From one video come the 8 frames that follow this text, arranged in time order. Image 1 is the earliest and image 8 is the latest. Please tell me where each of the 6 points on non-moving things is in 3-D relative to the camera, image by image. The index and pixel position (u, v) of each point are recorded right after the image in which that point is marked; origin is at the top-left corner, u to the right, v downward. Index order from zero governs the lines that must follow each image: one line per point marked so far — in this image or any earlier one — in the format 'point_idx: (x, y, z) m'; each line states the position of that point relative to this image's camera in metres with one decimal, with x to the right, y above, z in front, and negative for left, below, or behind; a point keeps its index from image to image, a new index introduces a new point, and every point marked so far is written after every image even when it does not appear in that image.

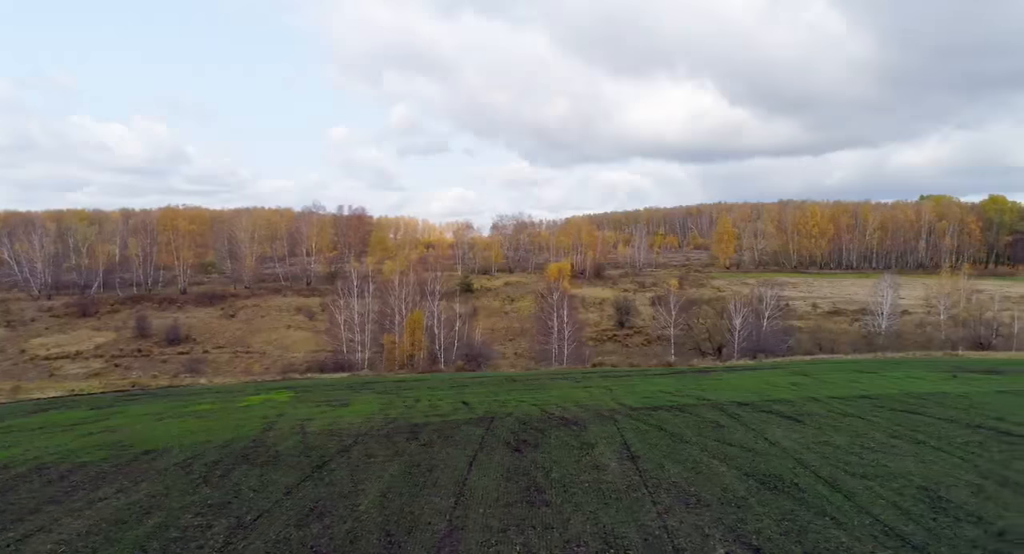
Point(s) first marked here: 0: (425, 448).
0: (-2.6, -4.9, +15.6) m
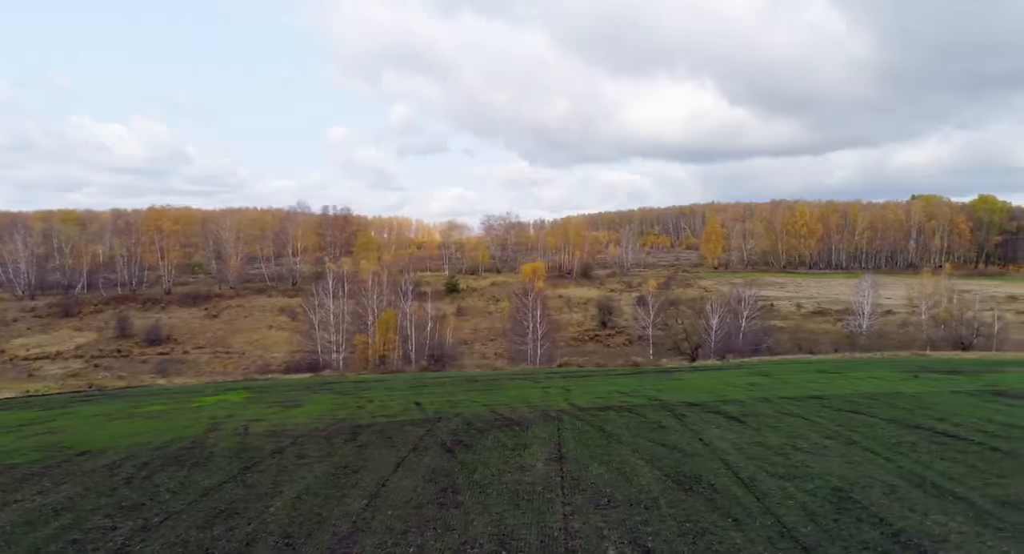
0: (-4.4, -4.9, +15.5) m
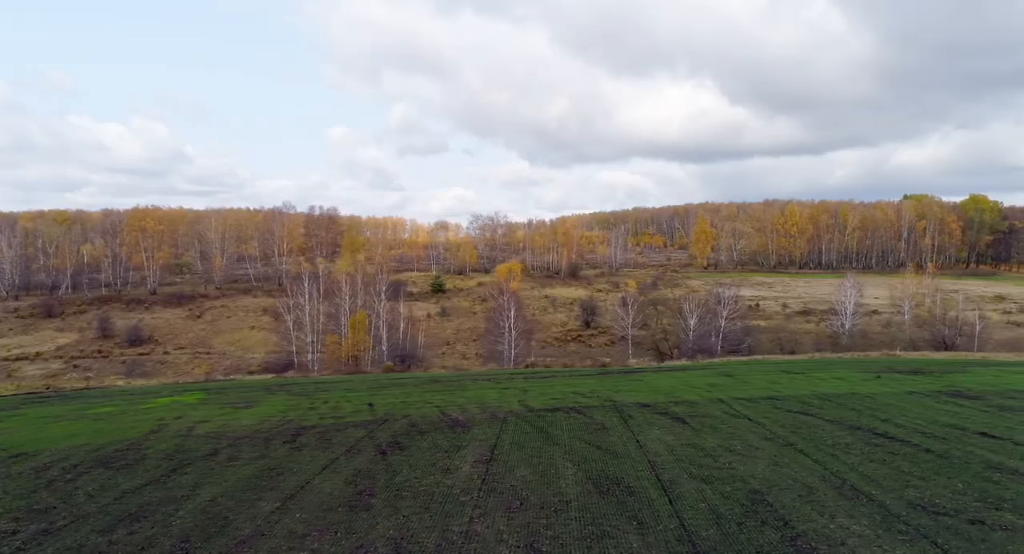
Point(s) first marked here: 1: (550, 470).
0: (-6.3, -5.0, +15.4) m
1: (+0.9, -4.7, +13.2) m
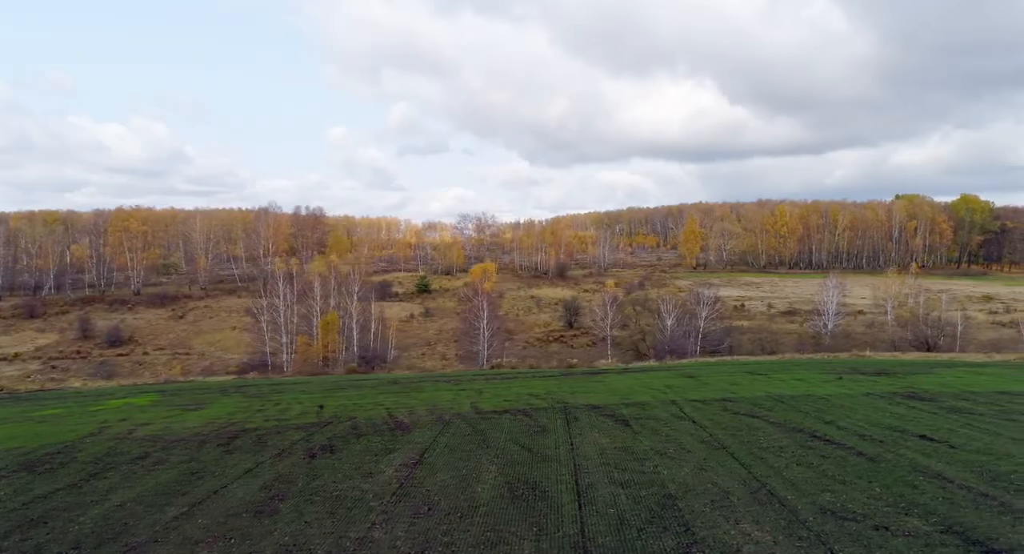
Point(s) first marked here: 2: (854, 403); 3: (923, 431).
0: (-8.2, -5.0, +15.2) m
1: (-1.0, -4.8, +13.0) m
2: (+12.6, -4.7, +19.8) m
3: (+12.1, -4.5, +16.0) m
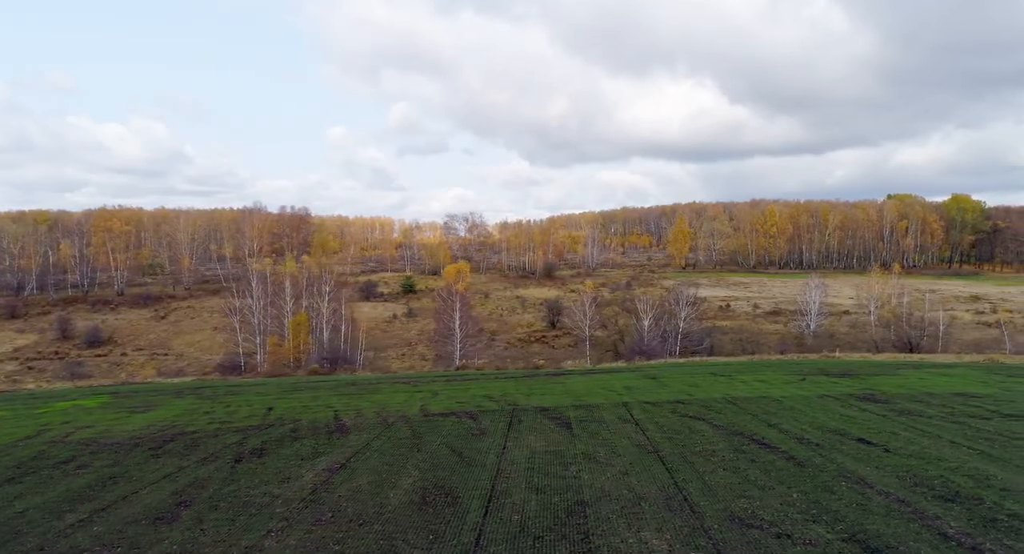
0: (-10.1, -5.0, +15.0) m
1: (-2.9, -4.8, +12.8) m
2: (+10.7, -4.7, +19.6) m
3: (+10.2, -4.6, +15.7) m
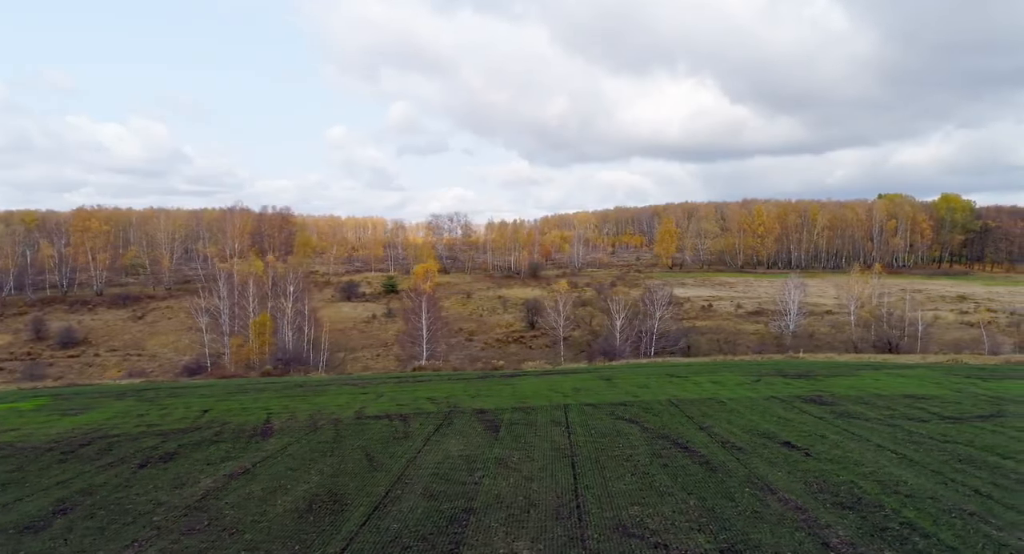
0: (-12.3, -5.0, +14.6) m
1: (-5.2, -4.8, +12.4) m
2: (+8.4, -4.7, +19.2) m
3: (+7.9, -4.6, +15.3) m
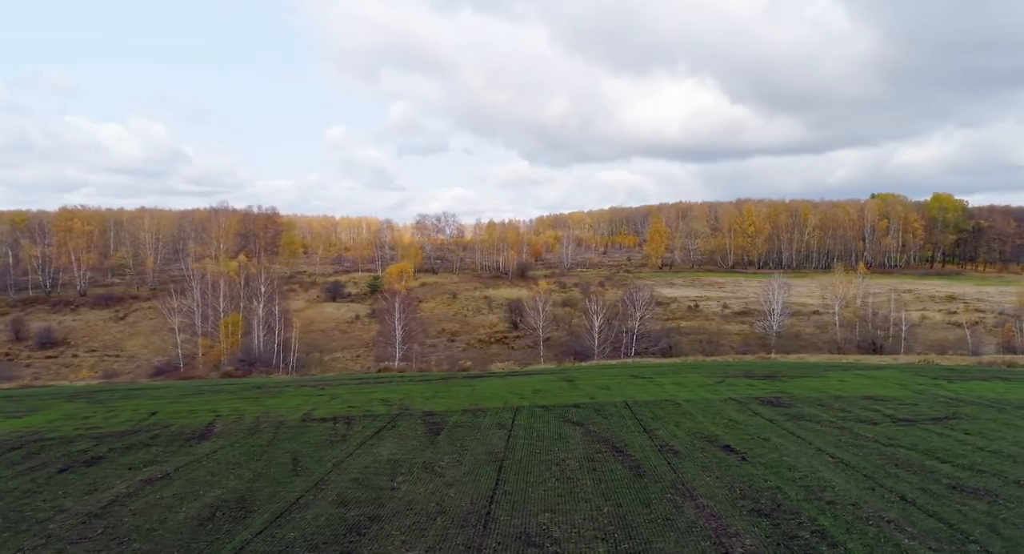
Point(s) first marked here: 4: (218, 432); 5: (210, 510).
0: (-14.1, -5.0, +14.2) m
1: (-7.0, -4.8, +12.0) m
2: (+6.6, -4.7, +18.9) m
3: (+6.1, -4.5, +15.0) m
4: (-9.4, -5.0, +17.3) m
5: (-6.0, -4.7, +11.0) m
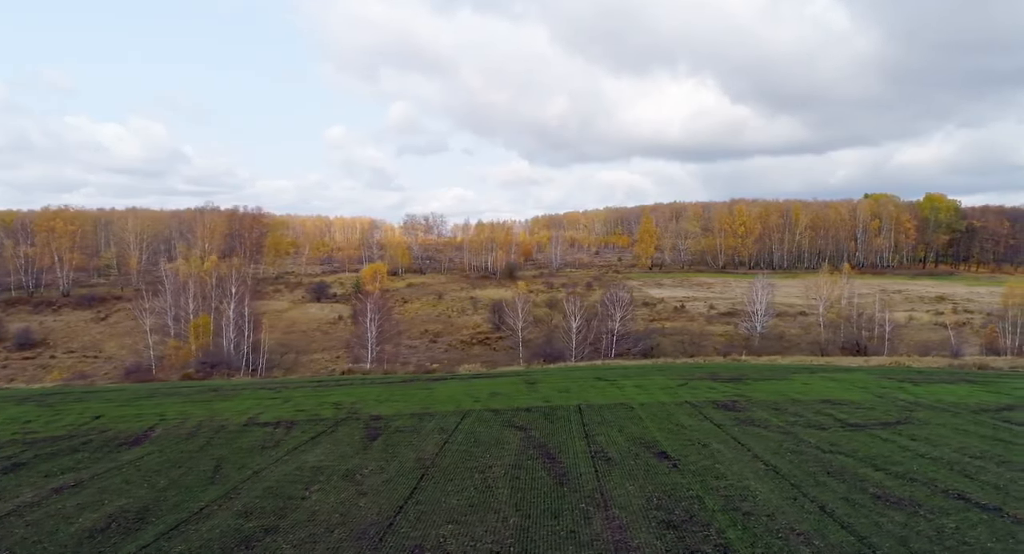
0: (-15.9, -5.1, +13.9) m
1: (-8.8, -4.8, +11.7) m
2: (+4.8, -4.7, +18.5) m
3: (+4.3, -4.6, +14.6) m
4: (-11.2, -5.0, +17.0) m
5: (-7.9, -4.8, +10.6) m
